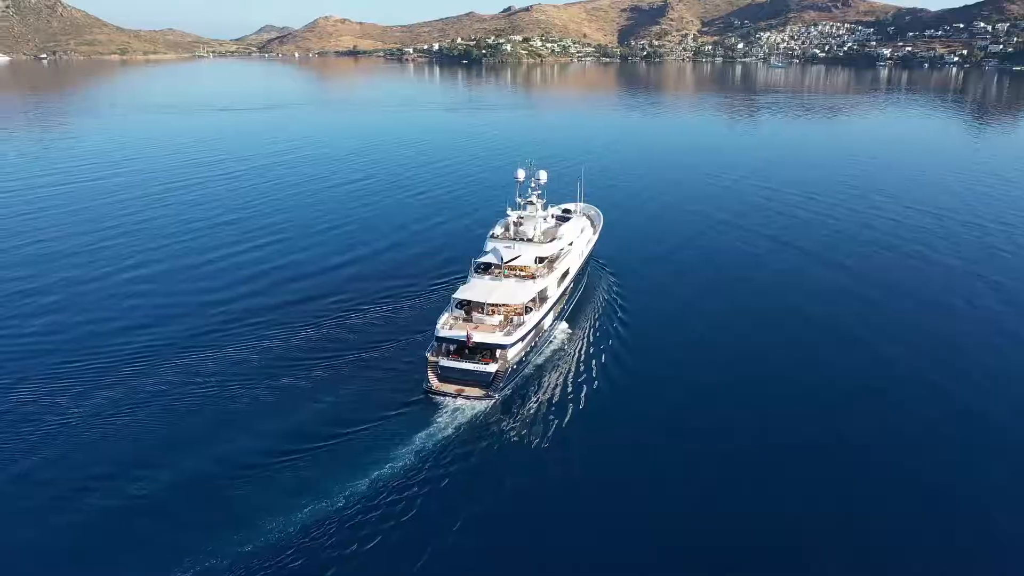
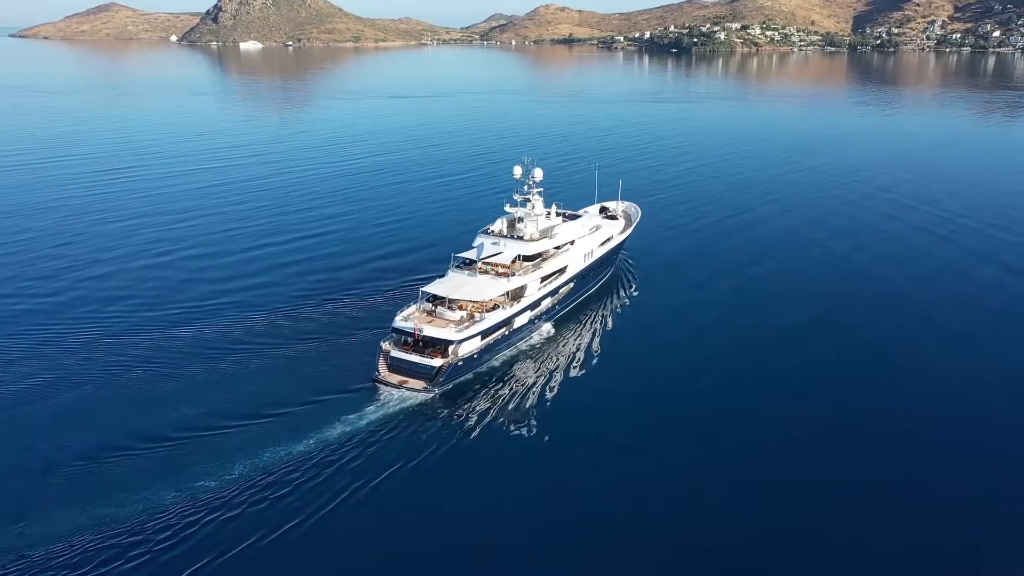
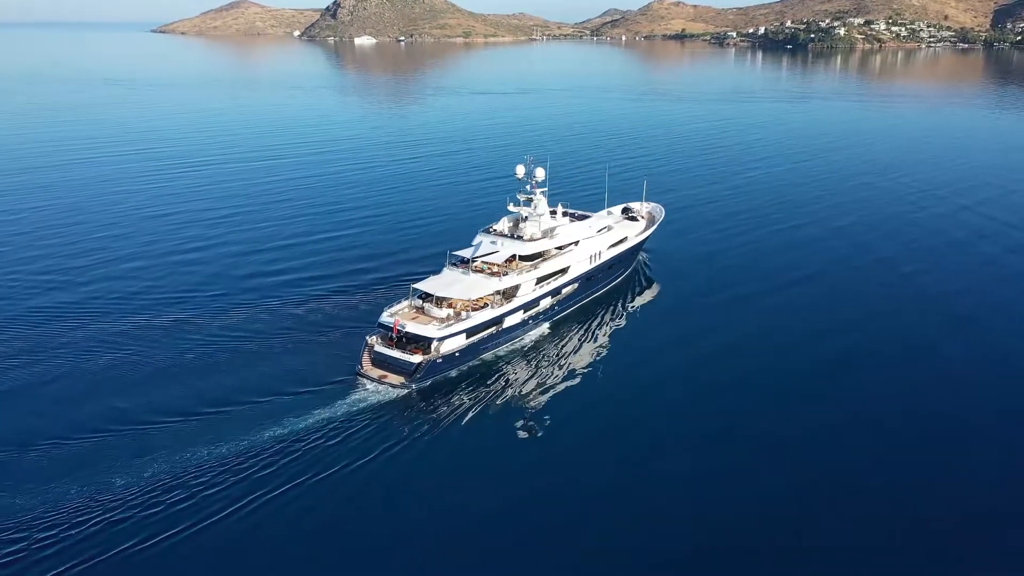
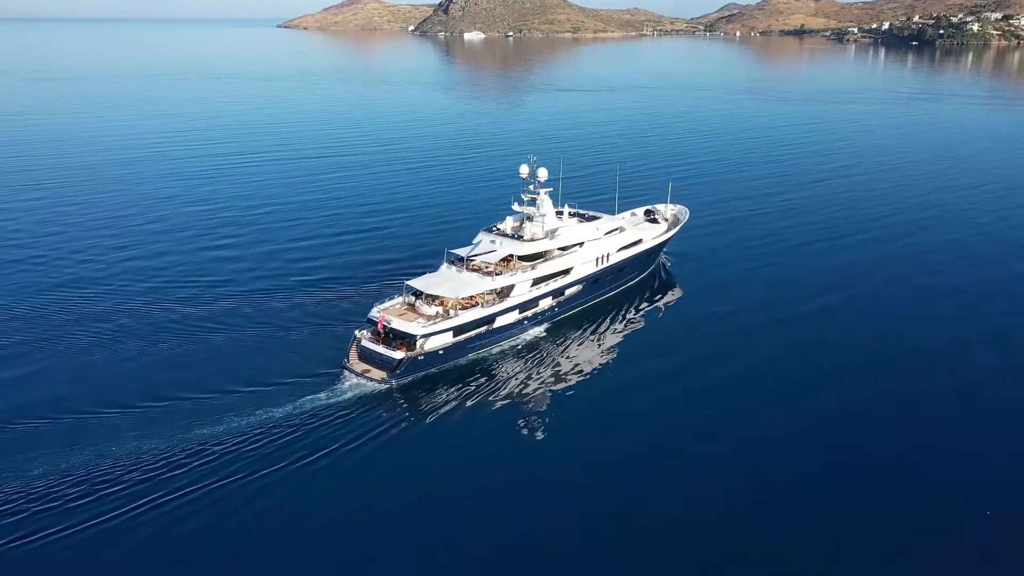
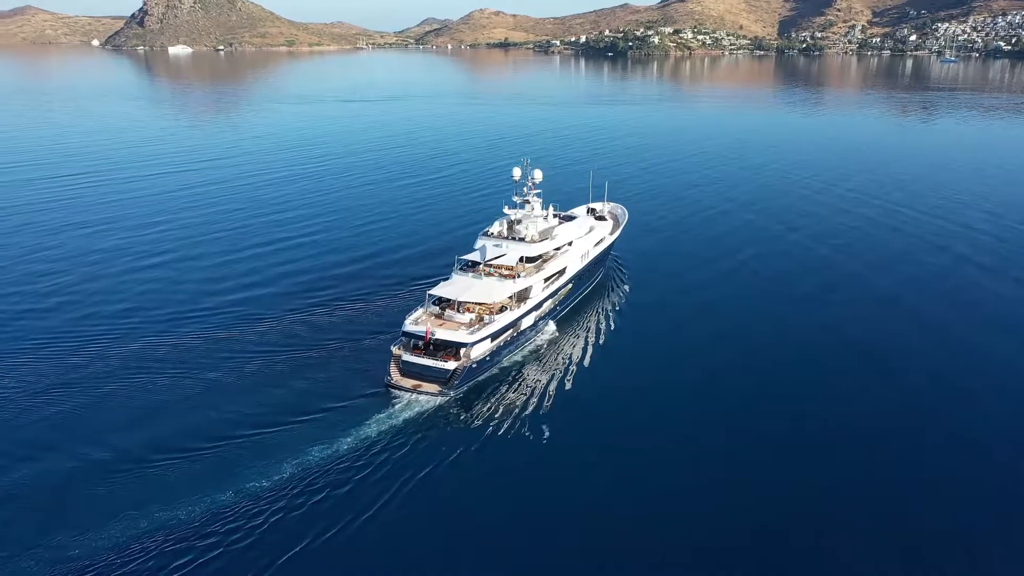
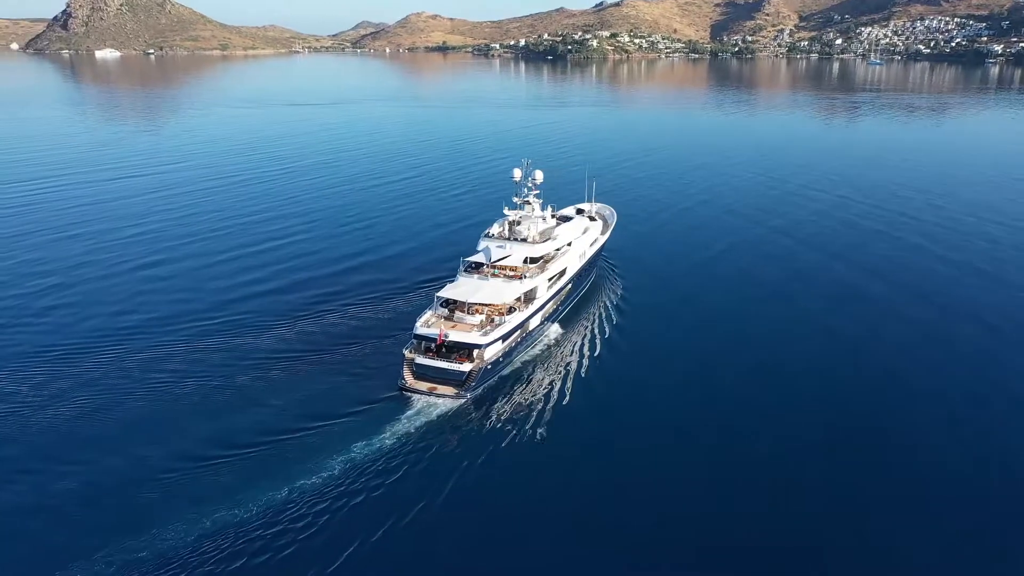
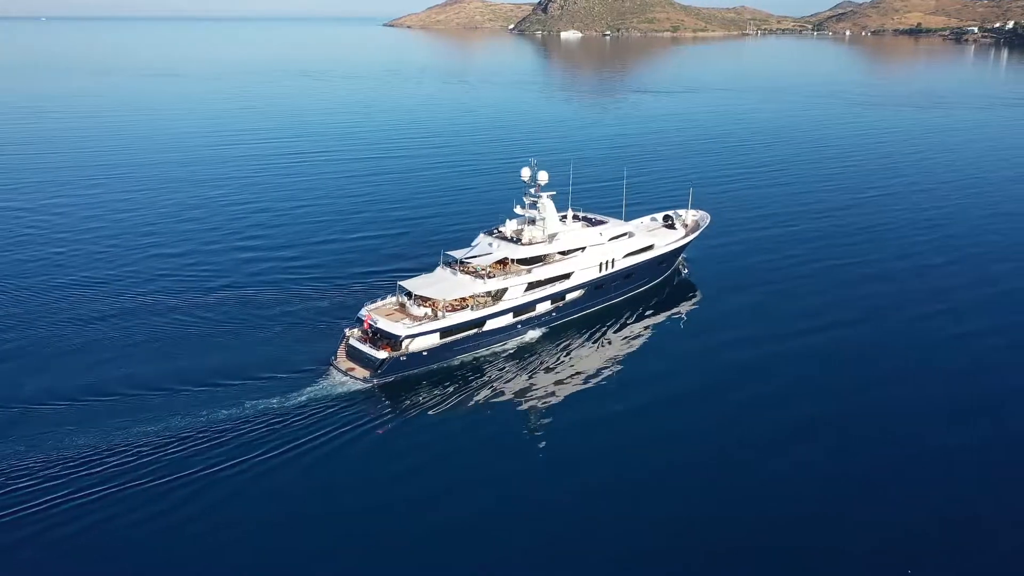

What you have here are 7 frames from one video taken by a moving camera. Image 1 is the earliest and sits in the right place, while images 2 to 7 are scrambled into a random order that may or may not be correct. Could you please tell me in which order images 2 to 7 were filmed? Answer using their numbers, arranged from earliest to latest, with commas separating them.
6, 5, 2, 3, 4, 7
